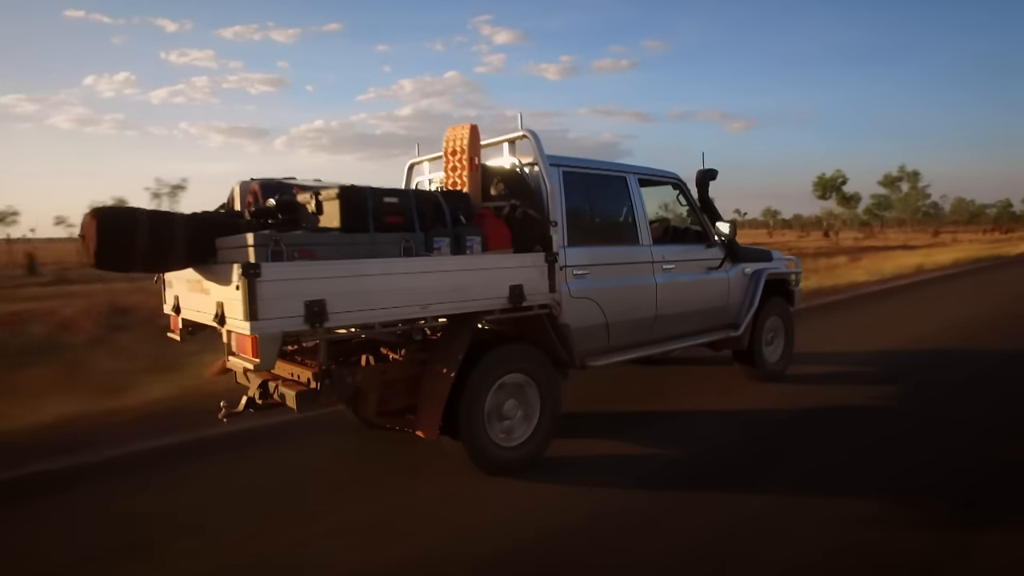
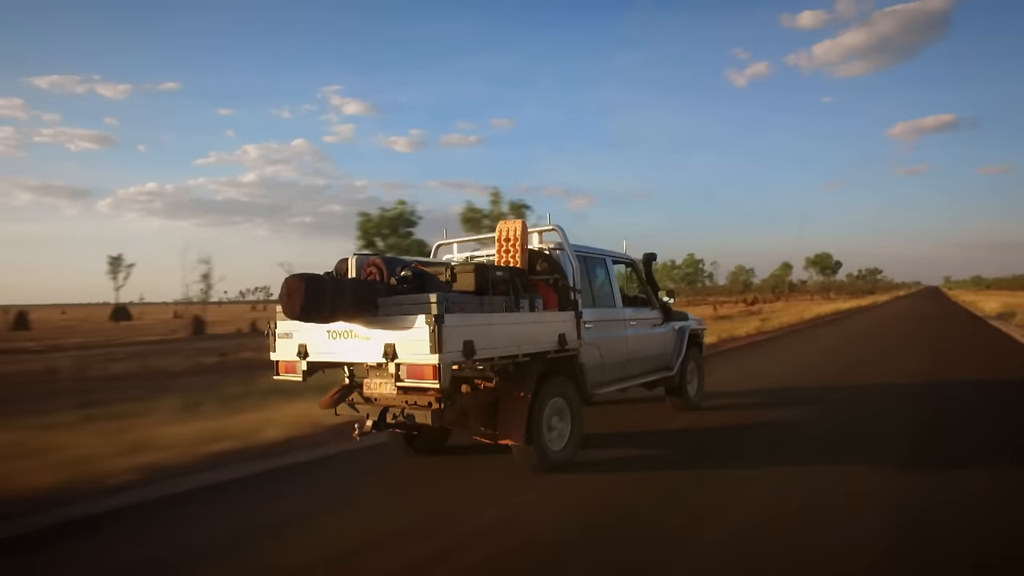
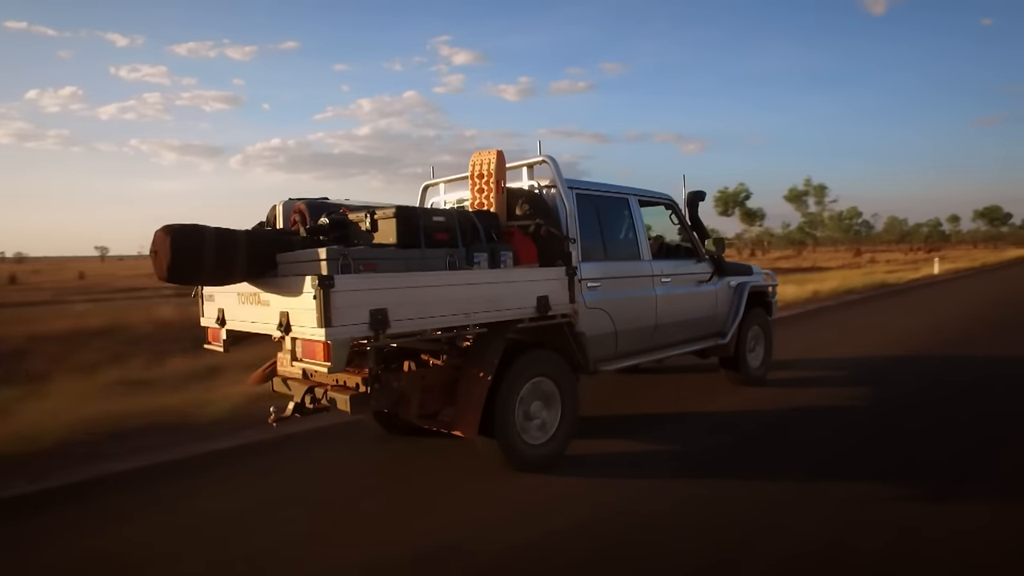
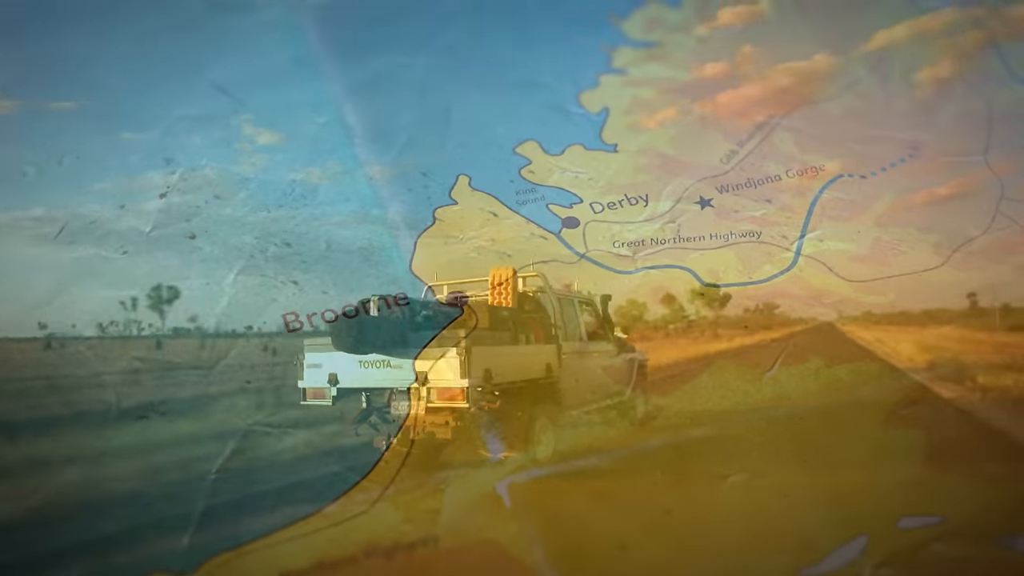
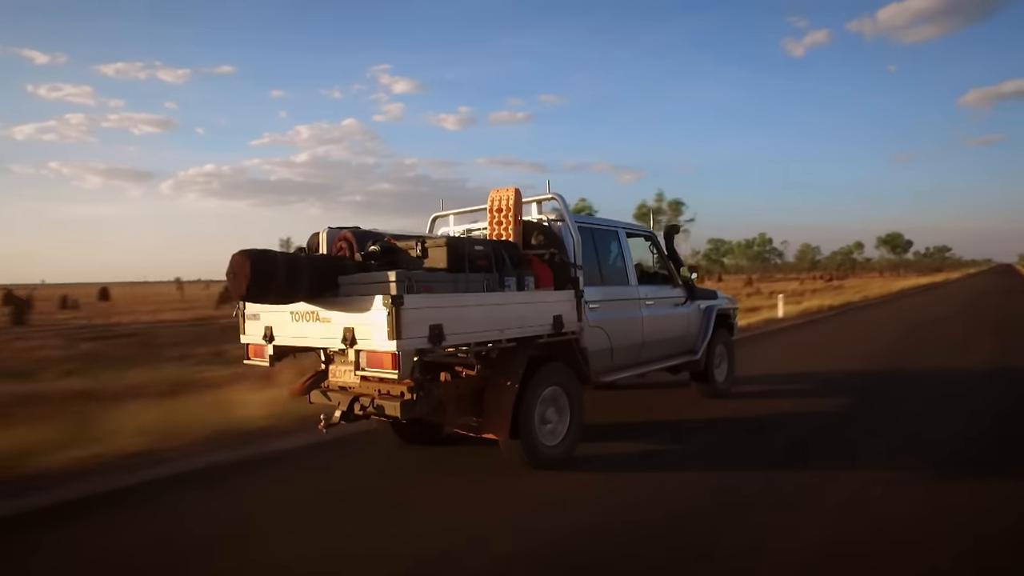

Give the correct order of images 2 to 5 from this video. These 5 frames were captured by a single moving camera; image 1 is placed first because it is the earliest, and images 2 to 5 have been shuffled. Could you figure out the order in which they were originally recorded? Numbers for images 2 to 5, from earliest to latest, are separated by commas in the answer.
3, 5, 2, 4
